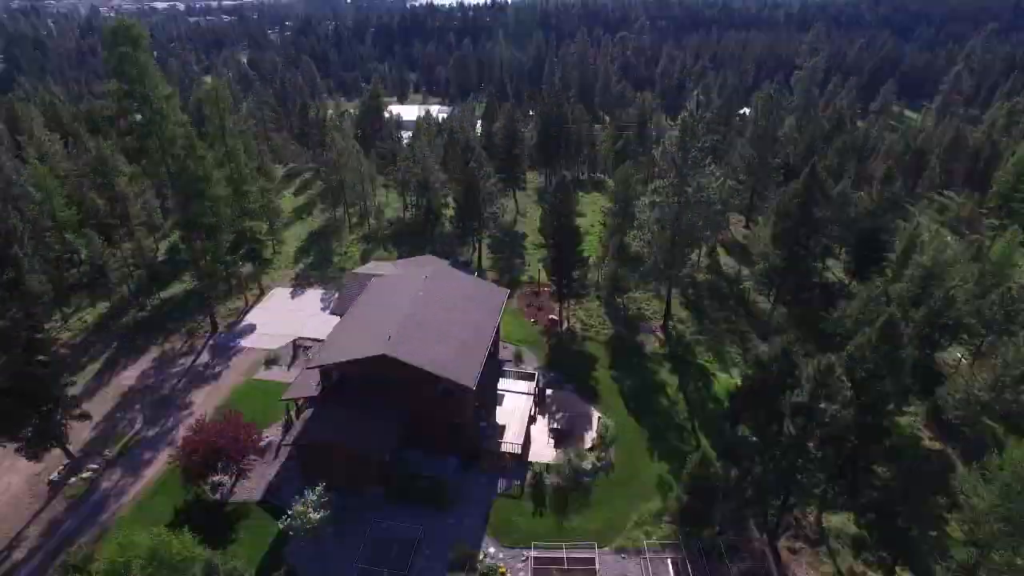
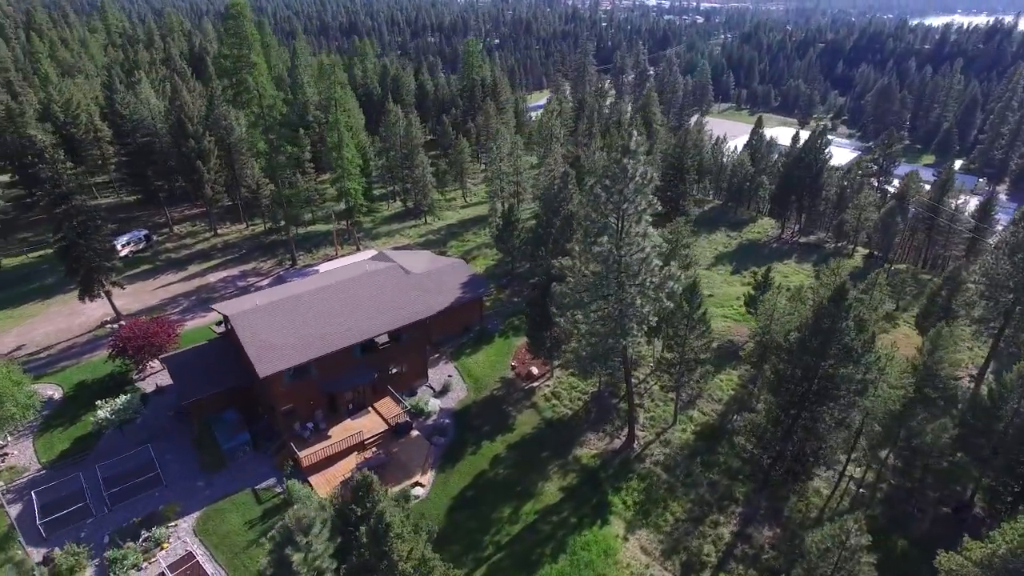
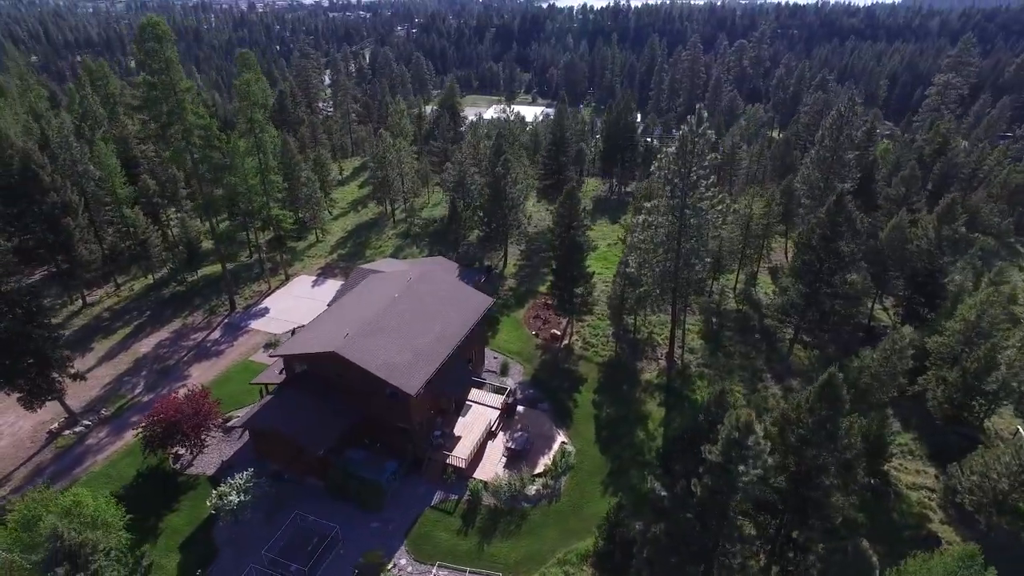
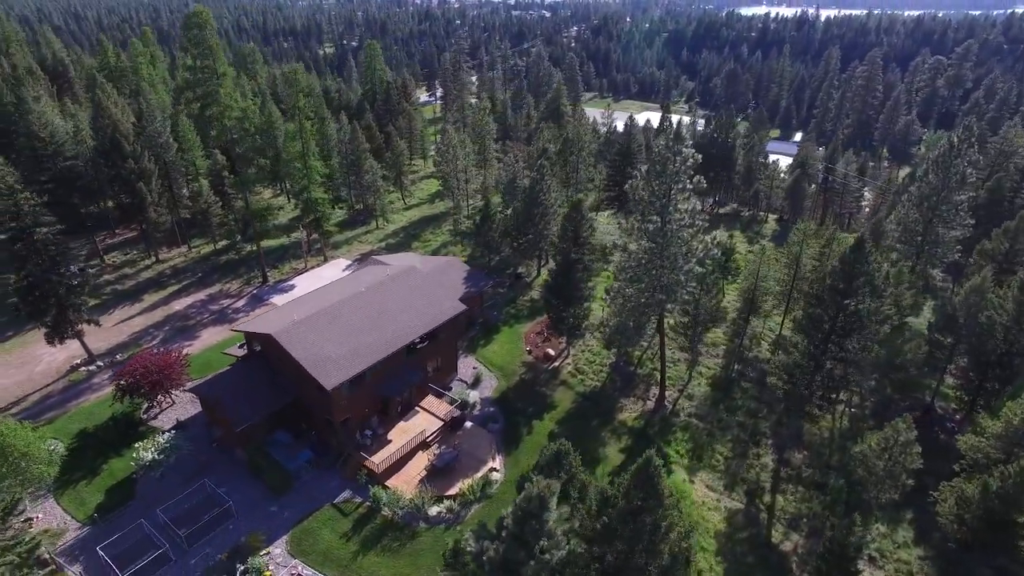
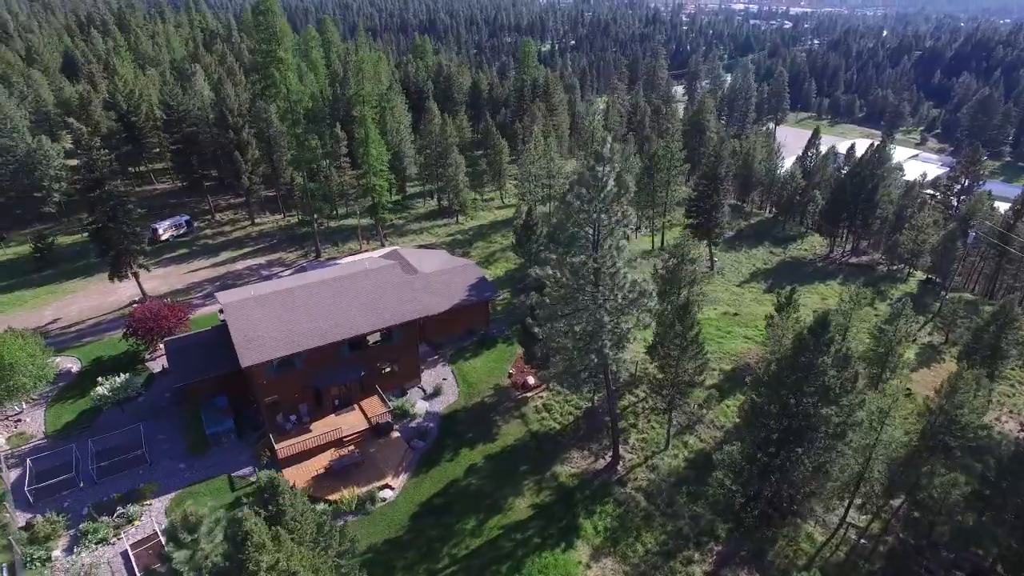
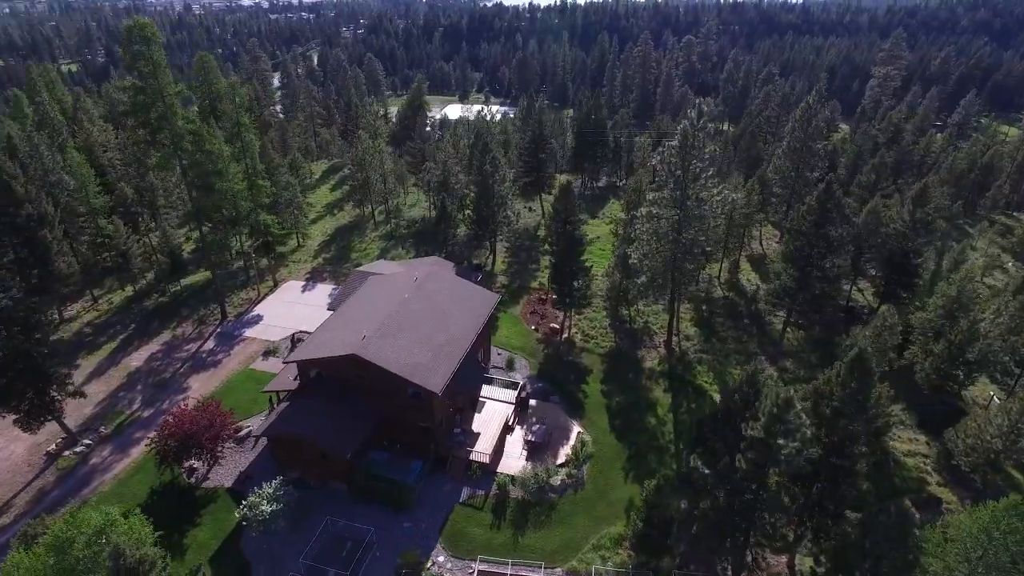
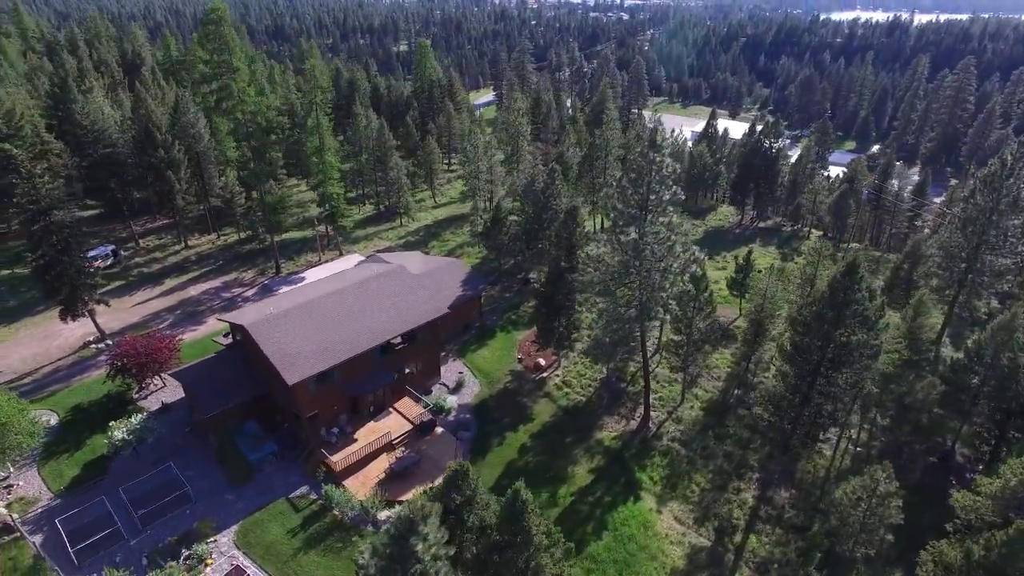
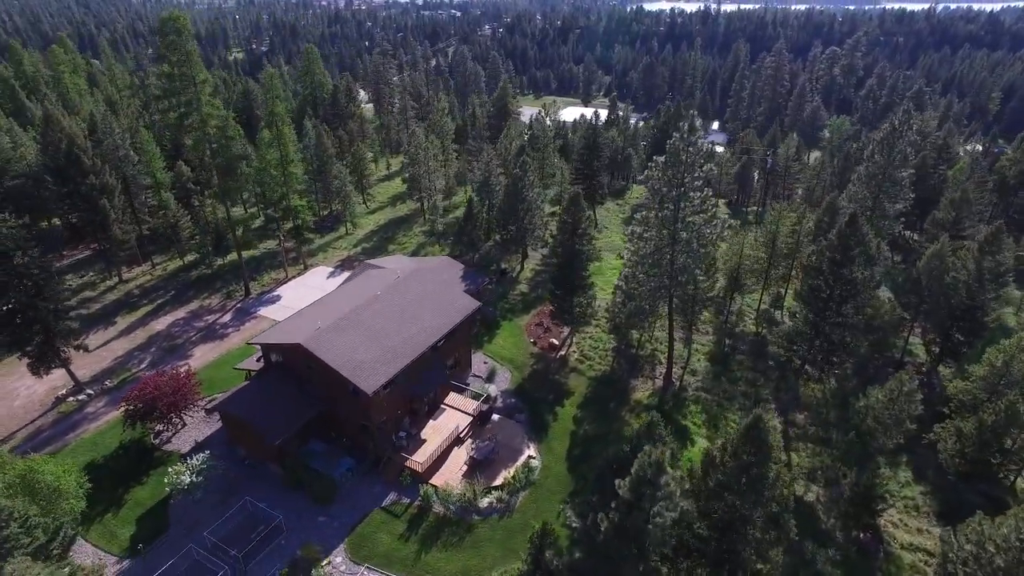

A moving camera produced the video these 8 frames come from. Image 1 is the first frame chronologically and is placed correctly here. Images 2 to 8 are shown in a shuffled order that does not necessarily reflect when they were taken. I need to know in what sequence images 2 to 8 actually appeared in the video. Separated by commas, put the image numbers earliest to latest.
6, 3, 8, 4, 7, 2, 5
